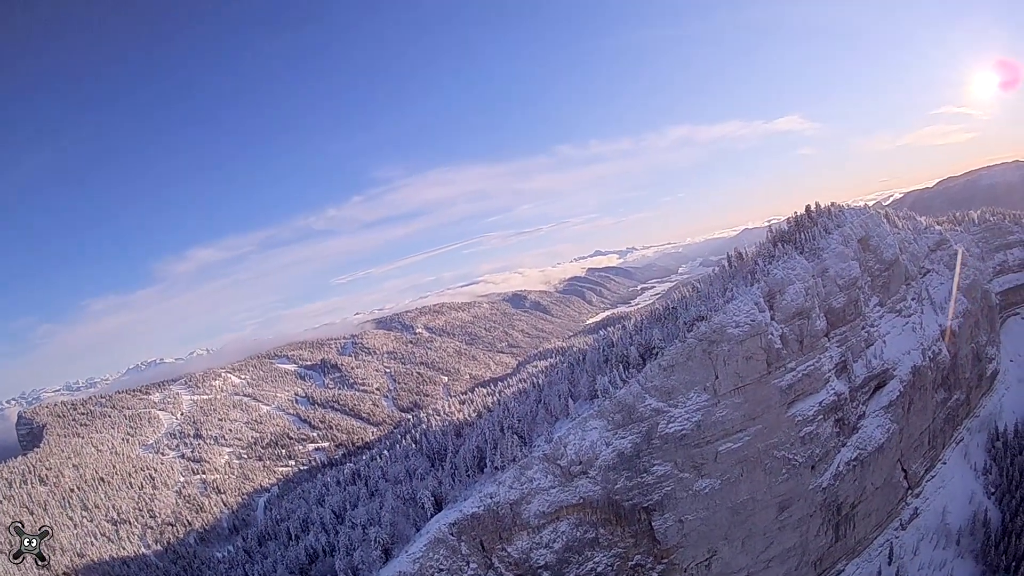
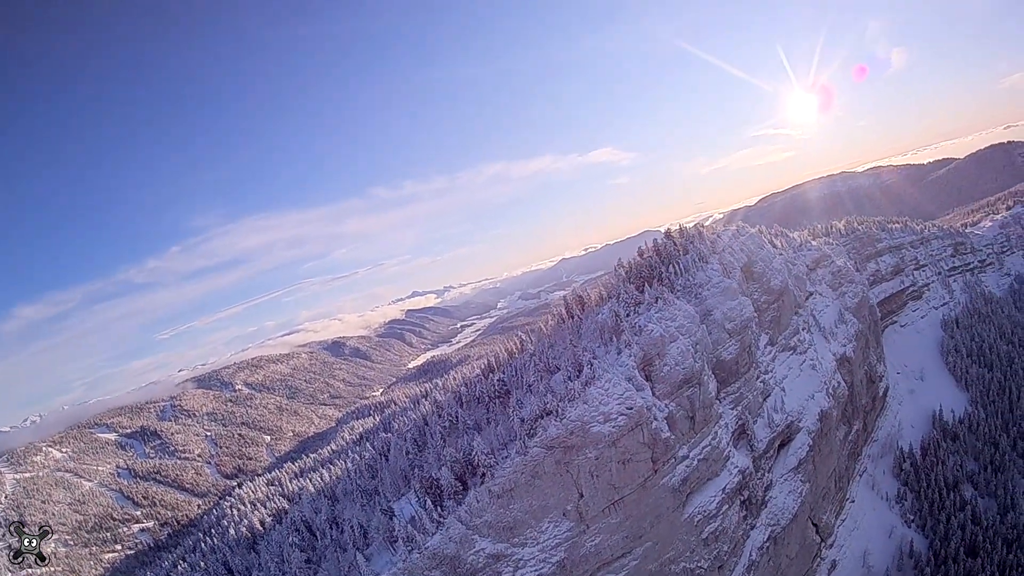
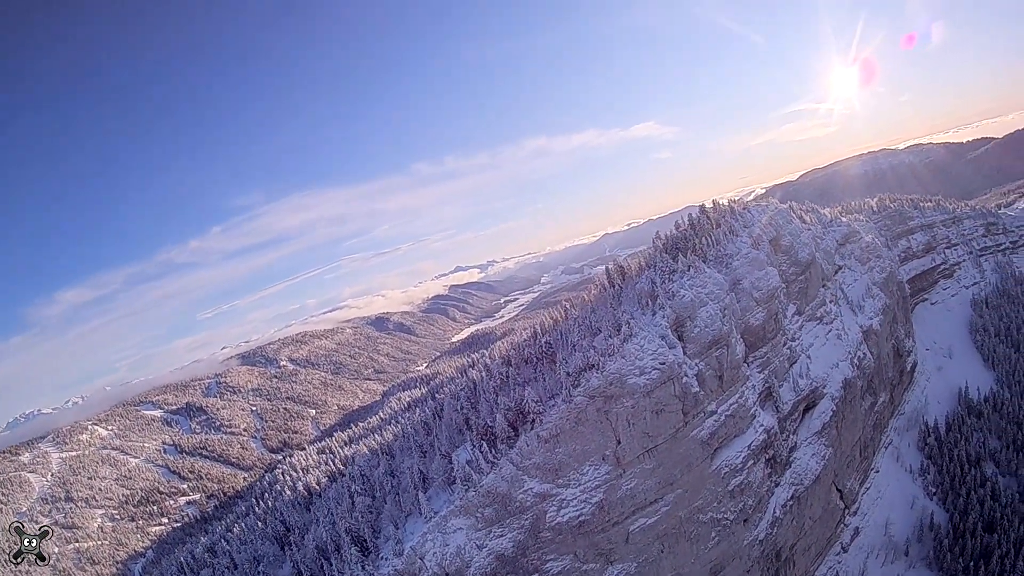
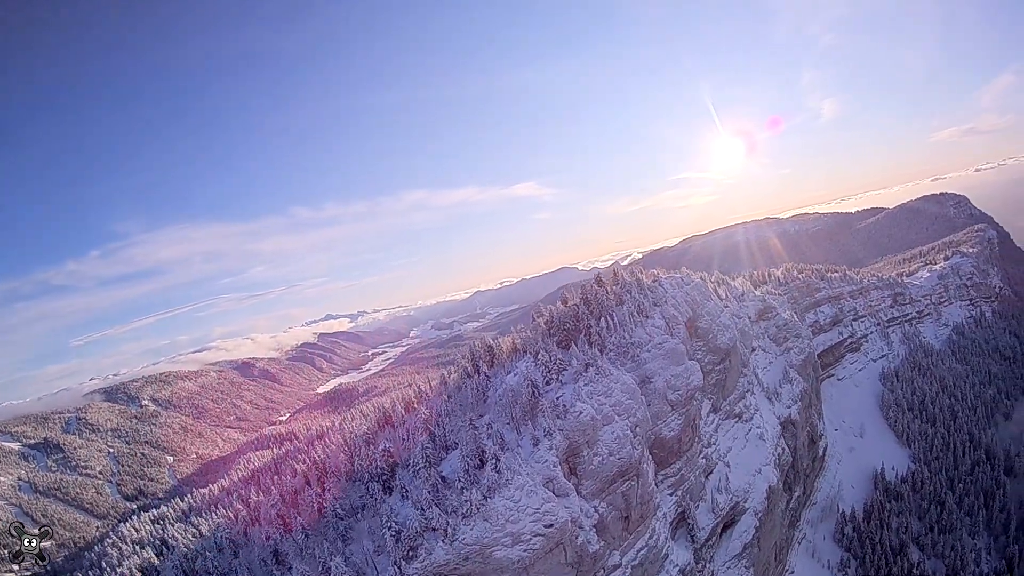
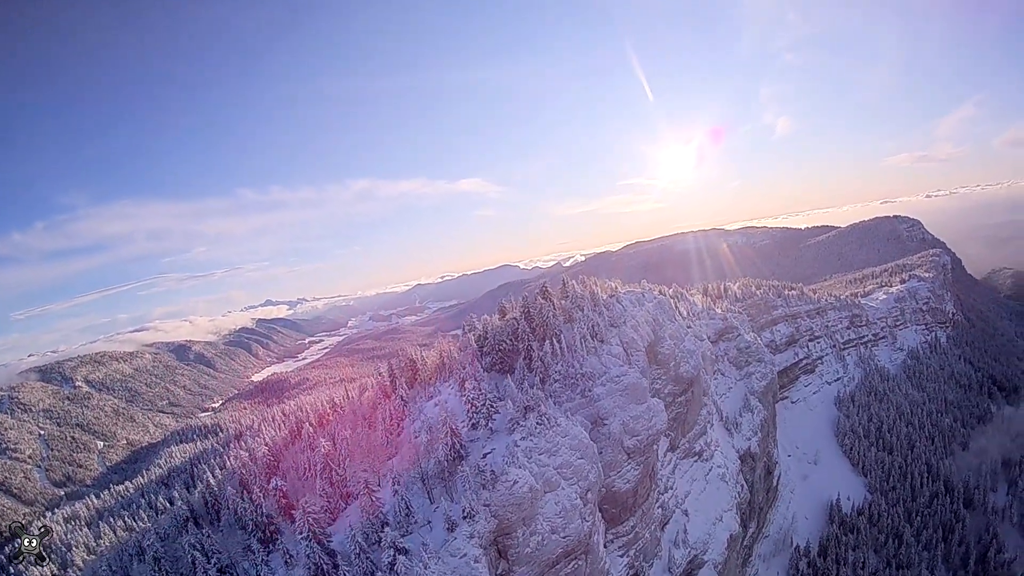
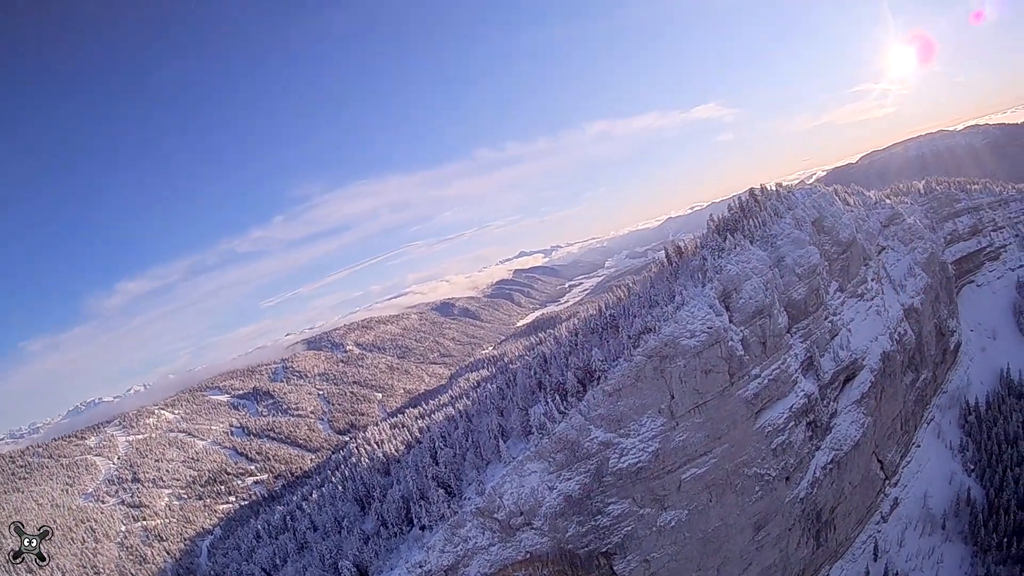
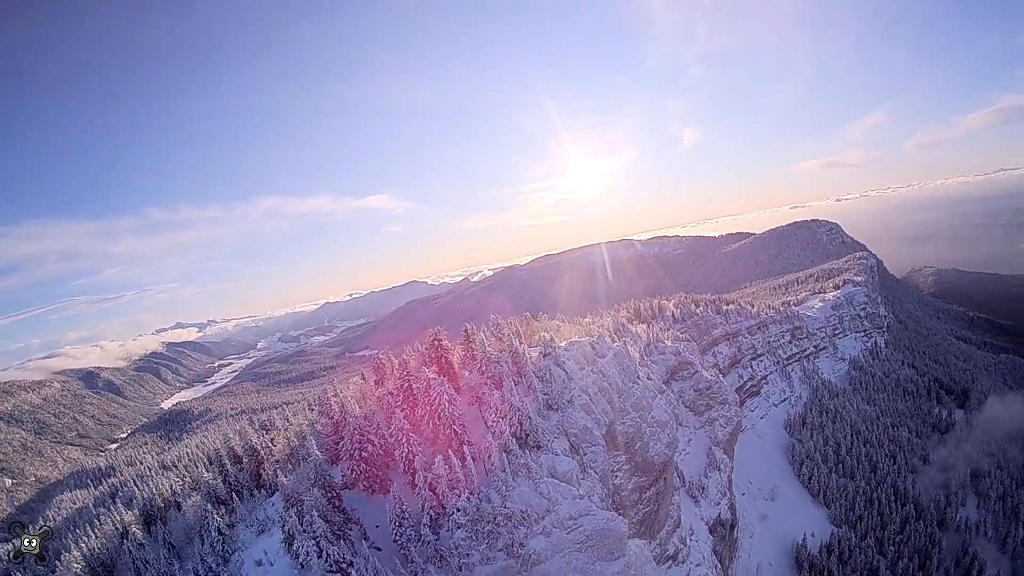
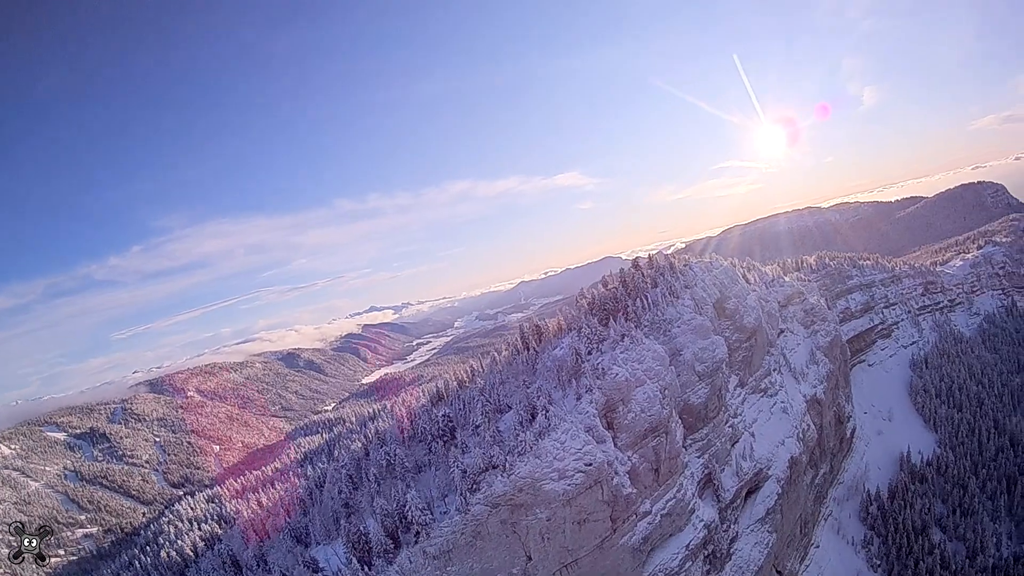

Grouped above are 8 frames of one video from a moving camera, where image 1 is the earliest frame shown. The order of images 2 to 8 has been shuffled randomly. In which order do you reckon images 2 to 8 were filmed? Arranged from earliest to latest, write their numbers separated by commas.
6, 3, 2, 8, 4, 5, 7
